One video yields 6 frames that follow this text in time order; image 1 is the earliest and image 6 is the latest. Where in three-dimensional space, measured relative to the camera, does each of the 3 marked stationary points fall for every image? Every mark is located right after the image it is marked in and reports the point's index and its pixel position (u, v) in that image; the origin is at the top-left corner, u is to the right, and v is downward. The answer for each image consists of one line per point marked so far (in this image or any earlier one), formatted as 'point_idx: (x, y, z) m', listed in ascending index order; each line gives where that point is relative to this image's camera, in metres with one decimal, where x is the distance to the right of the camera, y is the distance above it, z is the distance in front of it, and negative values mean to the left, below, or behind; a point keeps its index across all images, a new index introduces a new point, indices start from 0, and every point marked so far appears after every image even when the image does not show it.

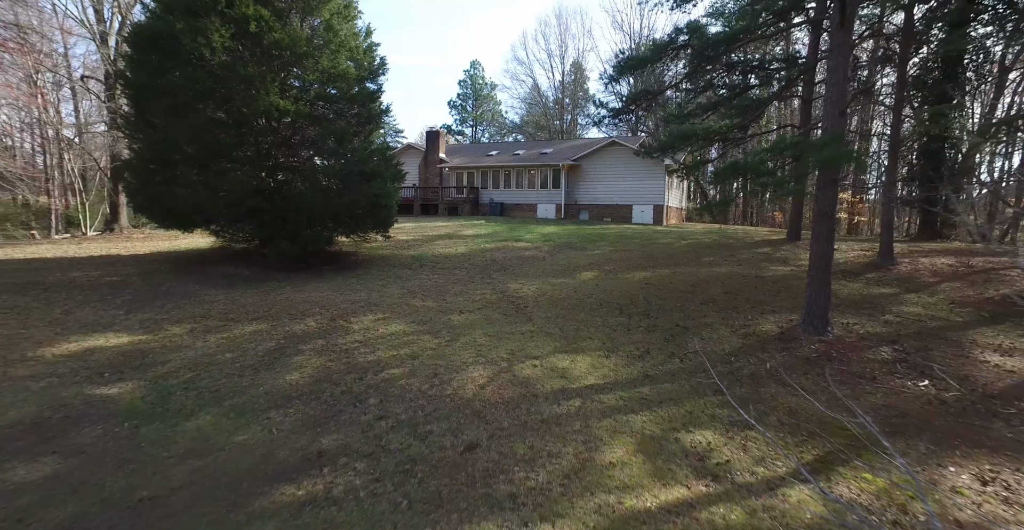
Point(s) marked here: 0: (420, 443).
0: (-0.8, -1.5, +4.2) m
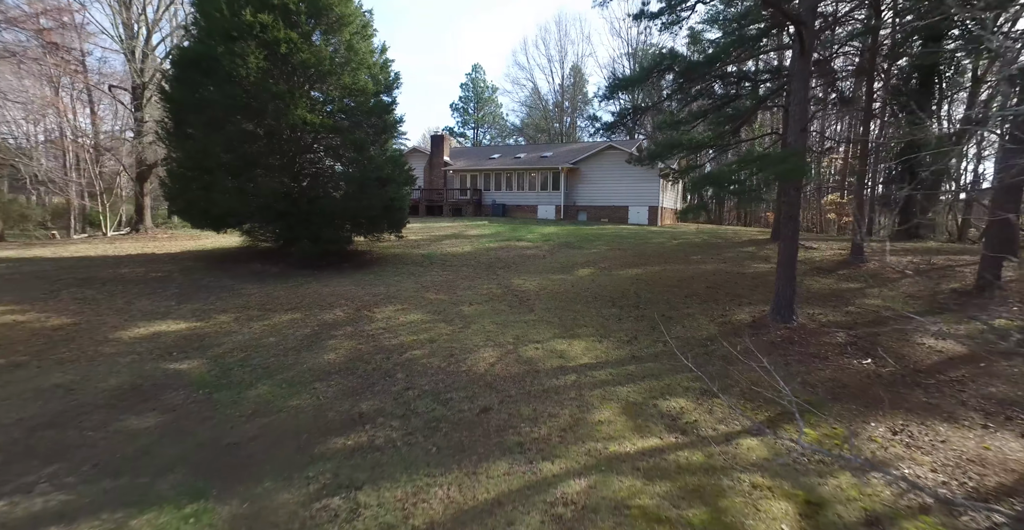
0: (-0.7, -1.4, +5.2) m
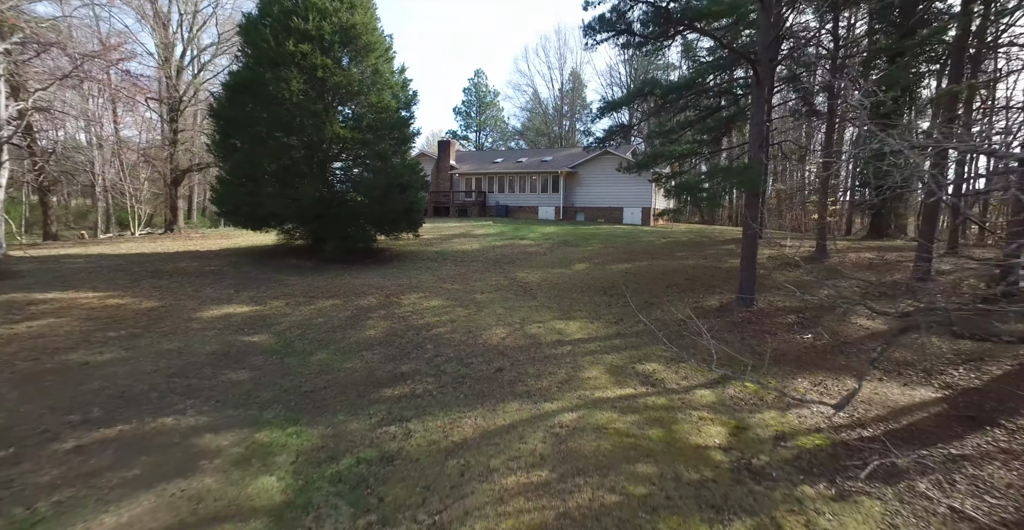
0: (-0.6, -1.3, +6.7) m
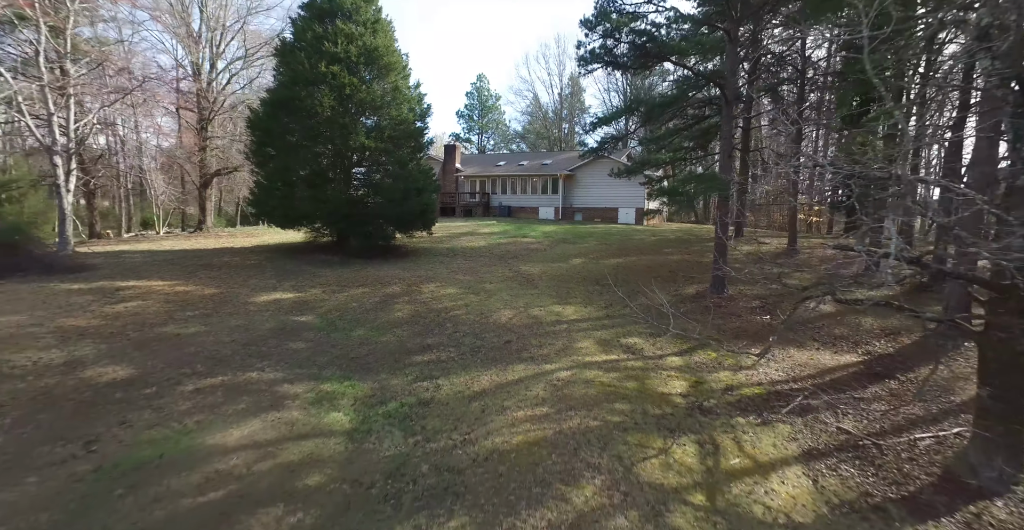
0: (-0.5, -1.2, +8.1) m
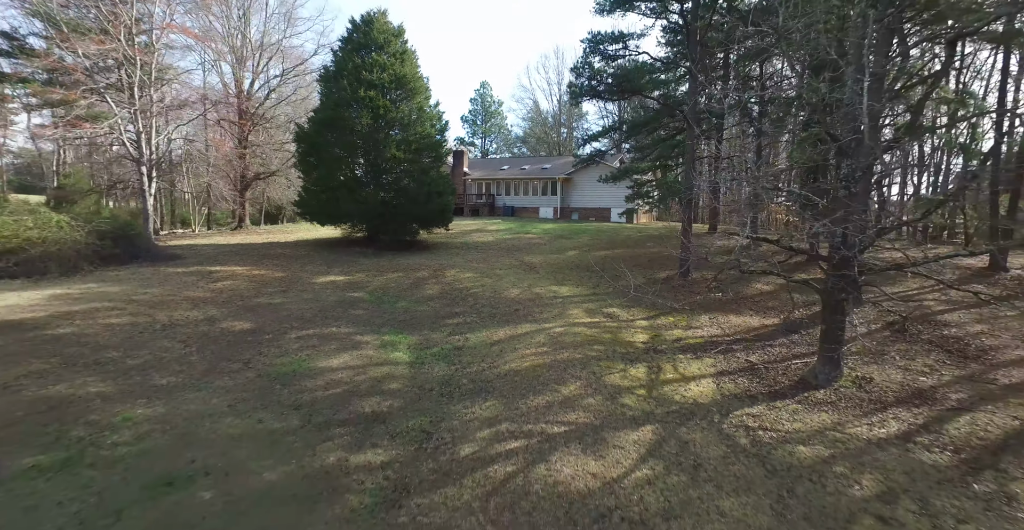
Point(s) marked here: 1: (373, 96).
0: (-0.3, -0.9, +10.6) m
1: (-4.0, +4.8, +14.4) m
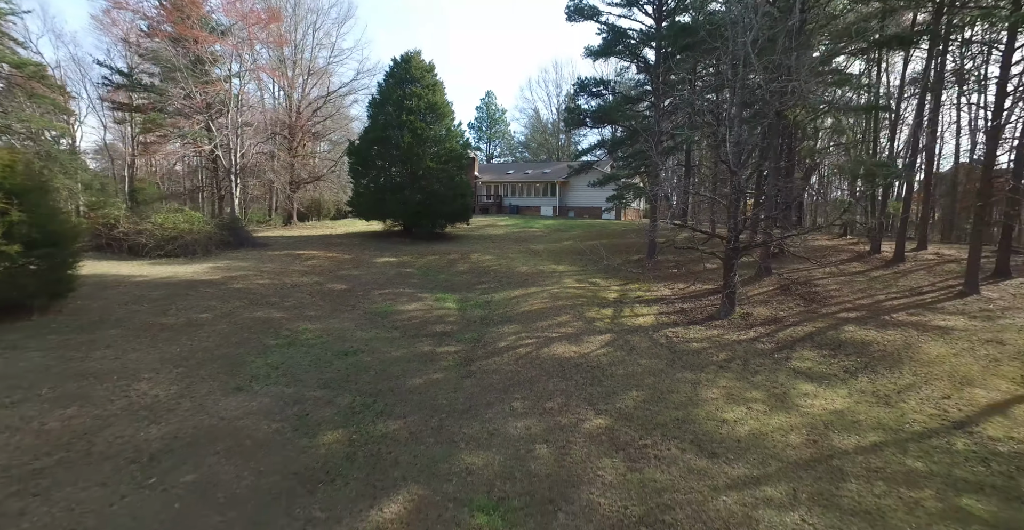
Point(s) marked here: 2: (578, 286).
0: (-0.1, -0.4, +14.5) m
1: (-3.7, +5.3, +18.3) m
2: (+1.8, -0.7, +13.5) m
